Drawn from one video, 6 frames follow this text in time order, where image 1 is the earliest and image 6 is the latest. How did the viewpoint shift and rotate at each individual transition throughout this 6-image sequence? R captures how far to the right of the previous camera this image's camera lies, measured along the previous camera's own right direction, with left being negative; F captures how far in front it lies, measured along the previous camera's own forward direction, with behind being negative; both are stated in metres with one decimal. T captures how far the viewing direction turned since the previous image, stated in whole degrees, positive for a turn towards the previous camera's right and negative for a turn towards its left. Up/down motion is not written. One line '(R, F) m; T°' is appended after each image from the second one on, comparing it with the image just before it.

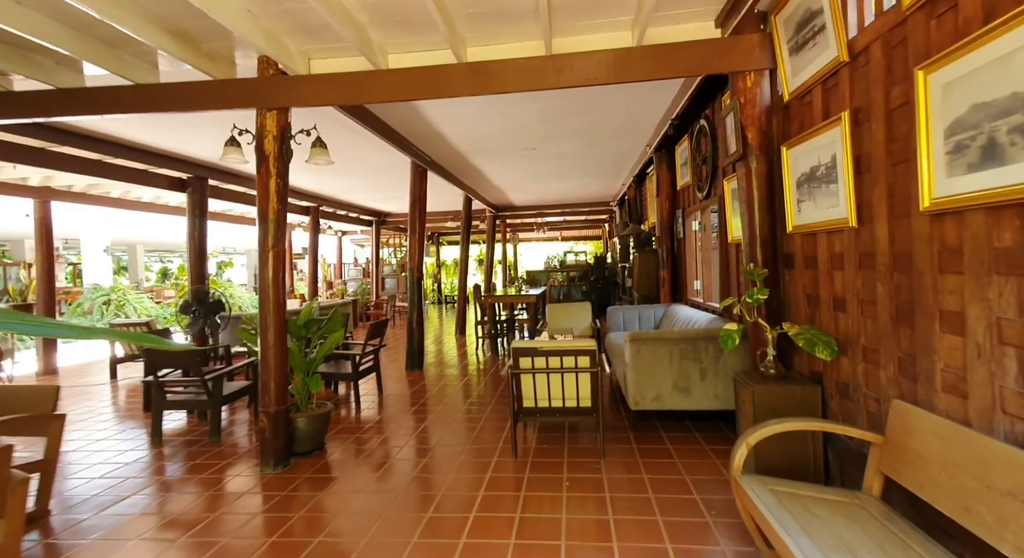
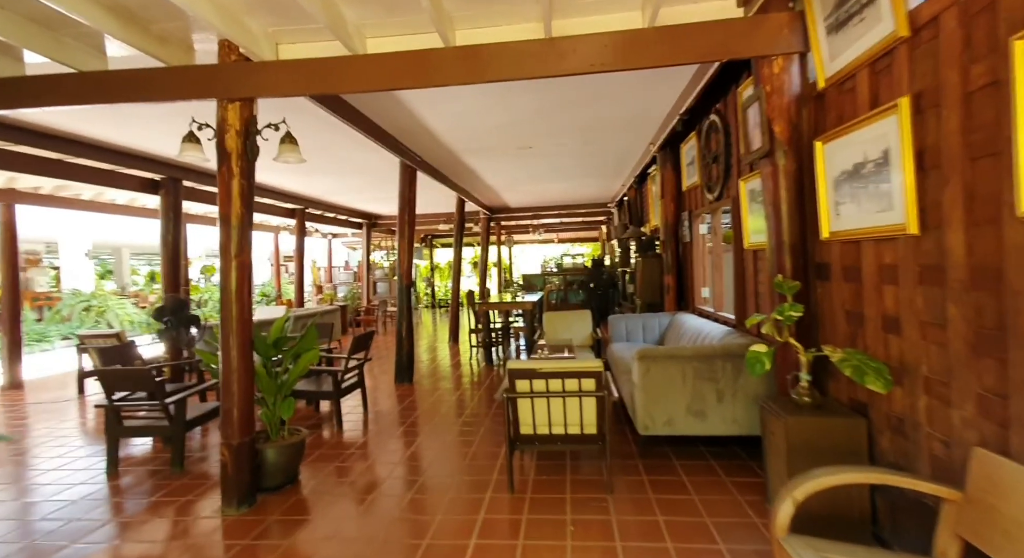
(0.0, +0.3) m; +1°
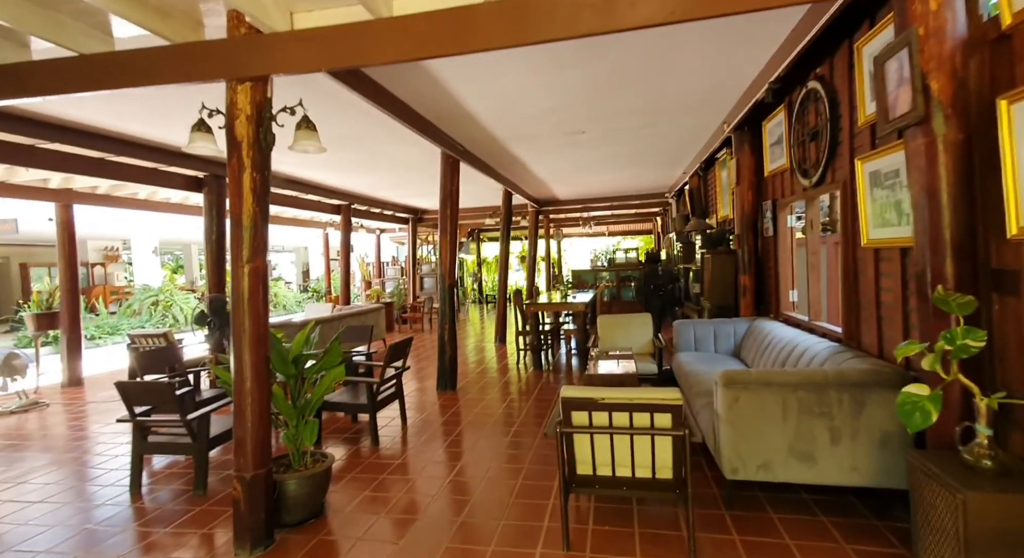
(0.0, +0.5) m; -6°
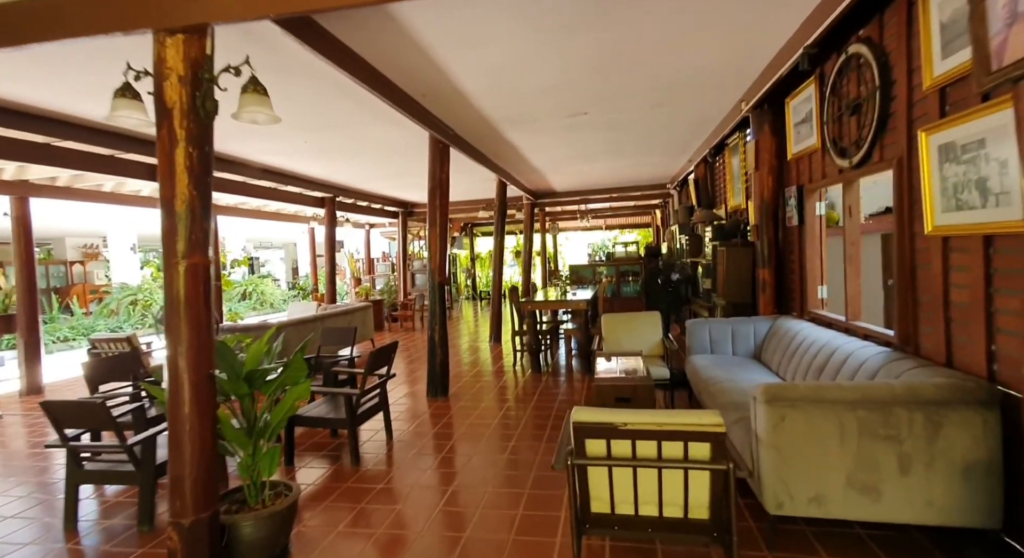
(0.0, +0.4) m; +1°
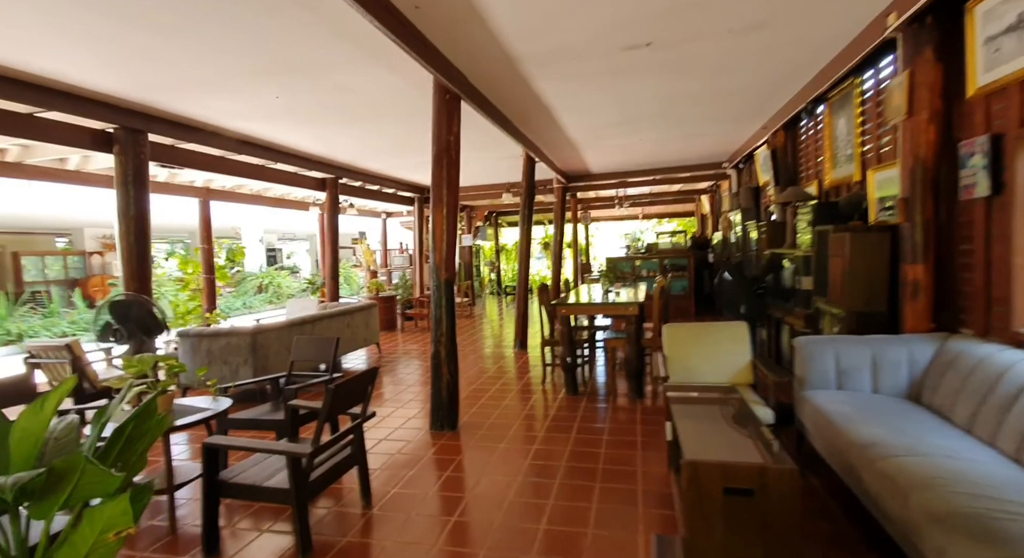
(0.0, +1.1) m; -3°
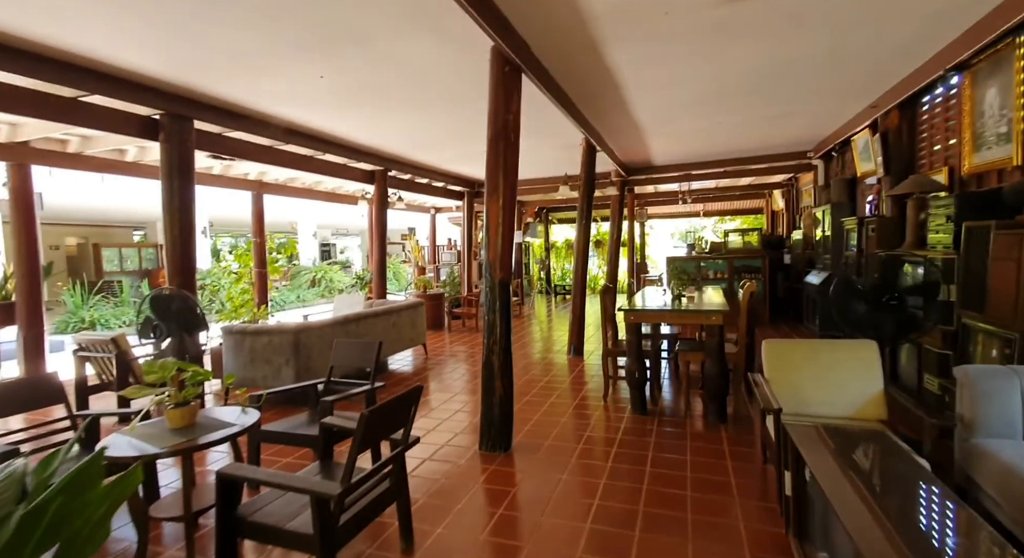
(-0.1, +0.4) m; -6°
